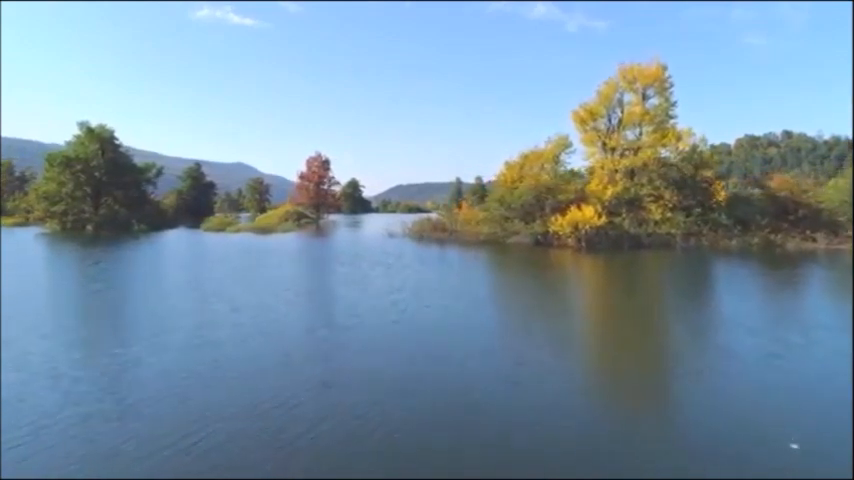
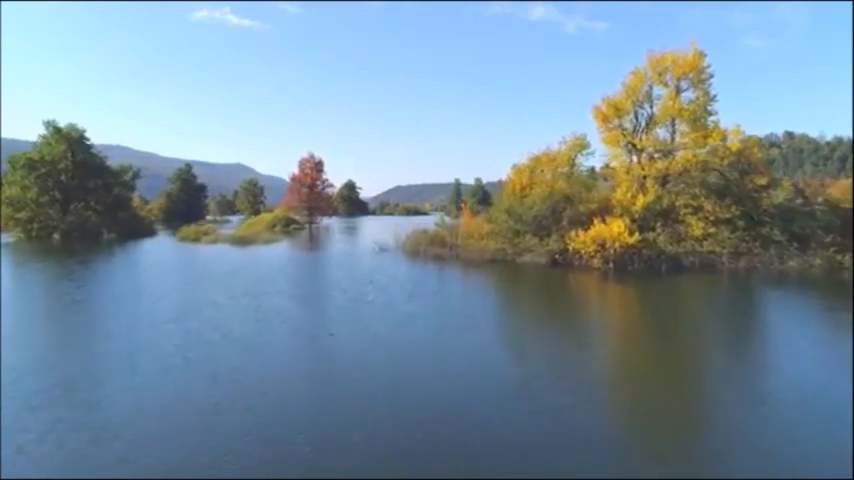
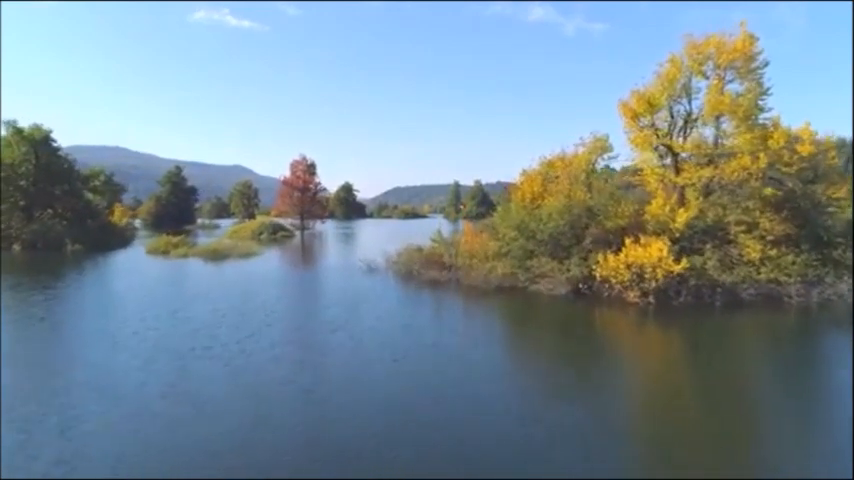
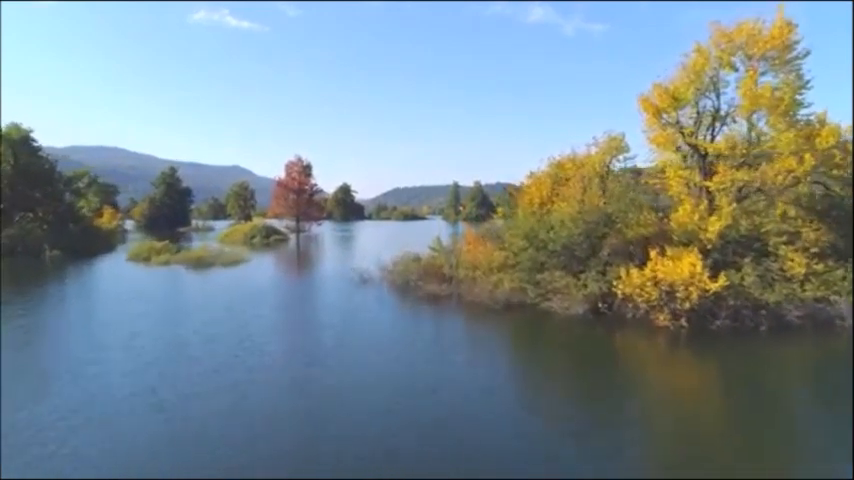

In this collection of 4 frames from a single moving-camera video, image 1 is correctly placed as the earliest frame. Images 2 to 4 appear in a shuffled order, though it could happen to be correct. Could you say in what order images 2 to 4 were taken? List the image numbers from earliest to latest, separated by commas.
2, 3, 4
